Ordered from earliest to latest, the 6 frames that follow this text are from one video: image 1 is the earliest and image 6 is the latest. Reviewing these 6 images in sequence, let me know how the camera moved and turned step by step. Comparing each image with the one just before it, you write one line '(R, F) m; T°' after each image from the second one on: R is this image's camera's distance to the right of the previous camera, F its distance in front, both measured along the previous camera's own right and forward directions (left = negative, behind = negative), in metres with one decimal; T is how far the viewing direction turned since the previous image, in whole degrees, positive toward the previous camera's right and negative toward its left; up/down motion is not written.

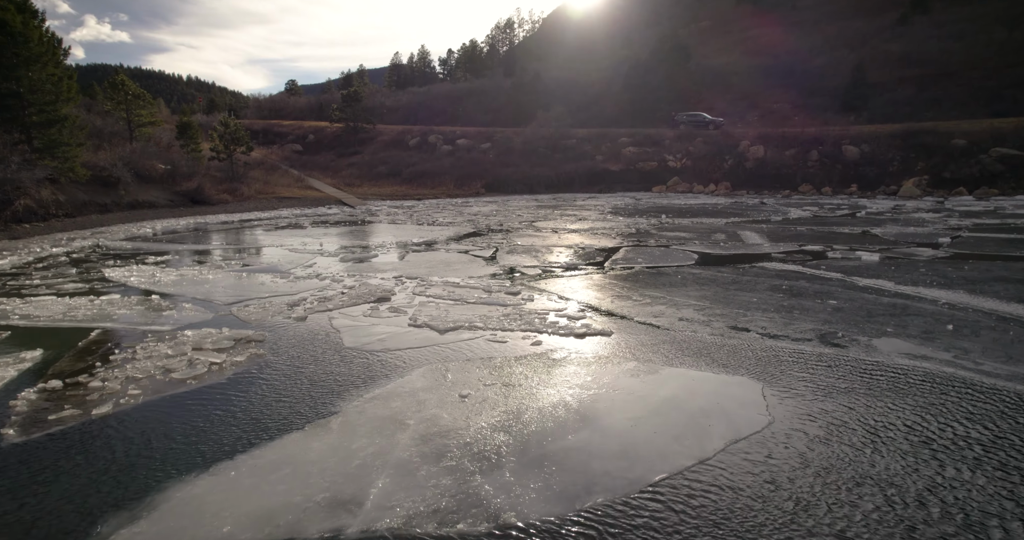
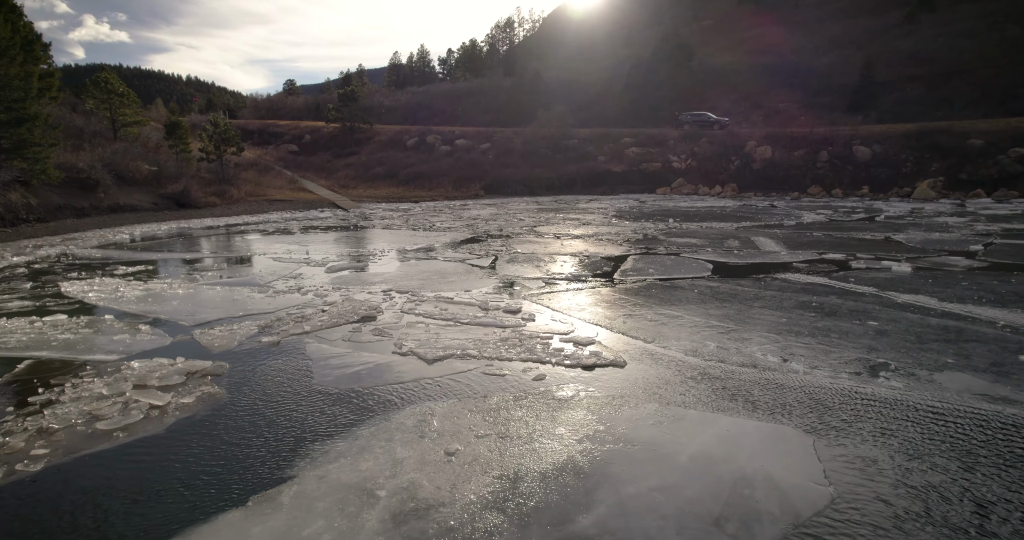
(0.0, +0.8) m; 0°
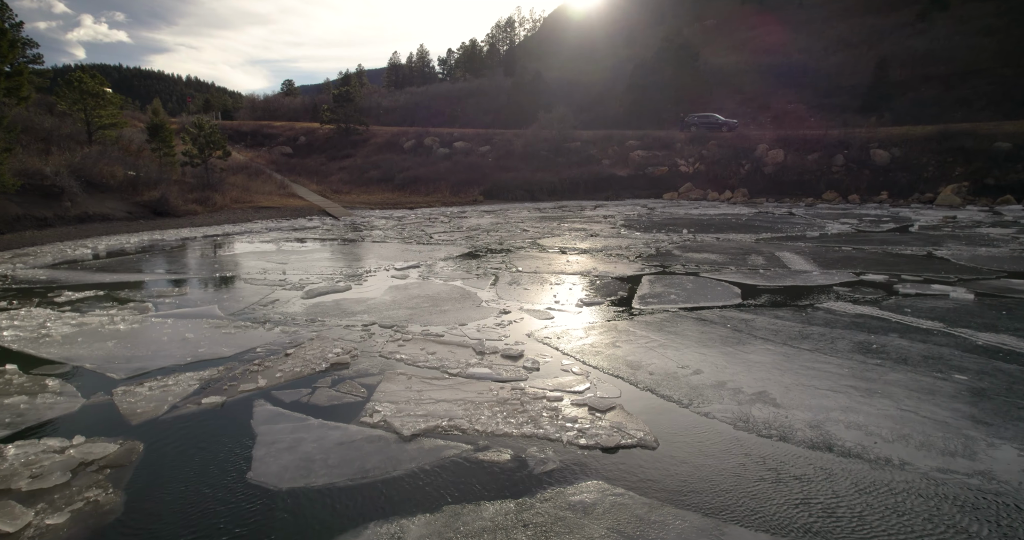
(0.0, +1.2) m; 0°
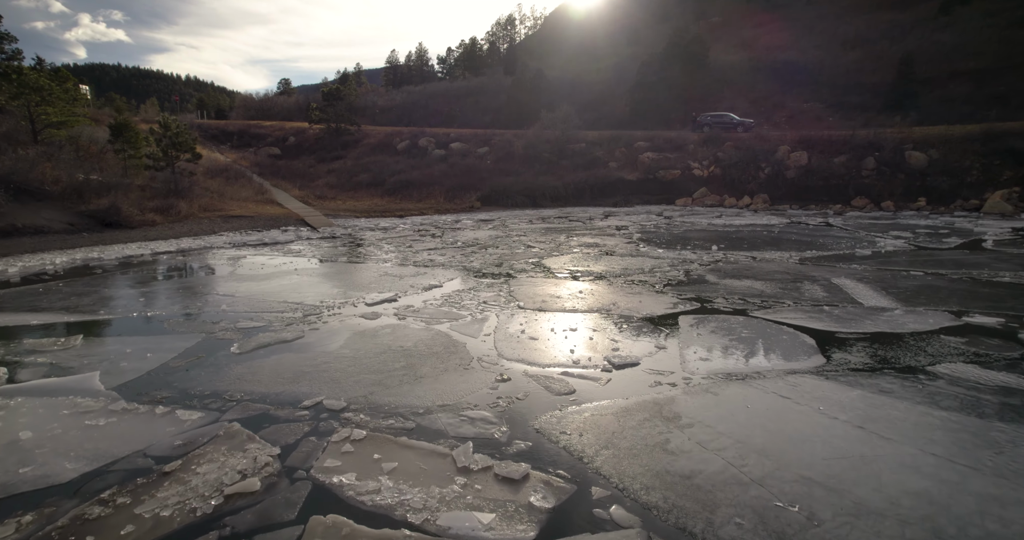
(0.0, +2.1) m; 0°
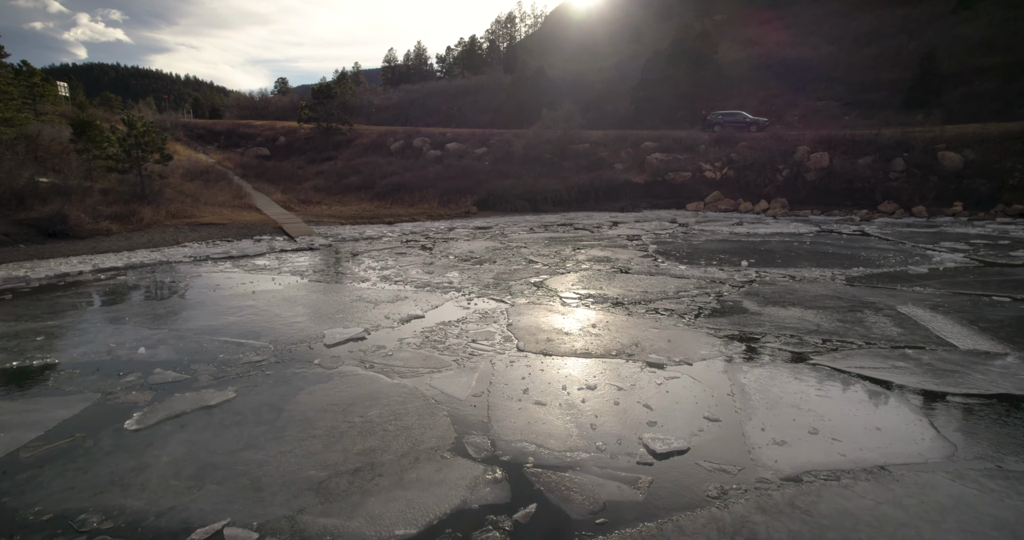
(0.0, +1.7) m; 0°
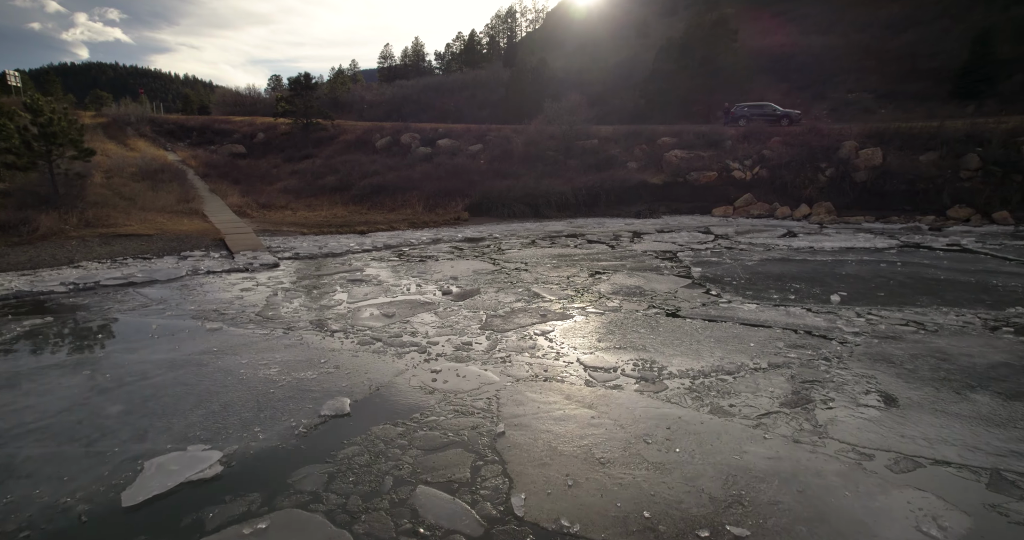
(+0.1, +3.4) m; 0°
